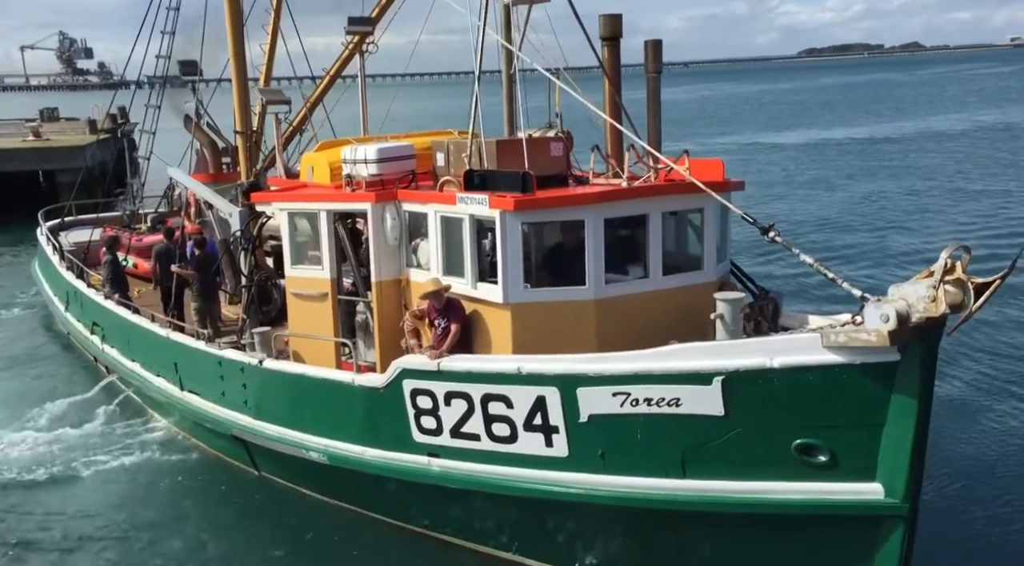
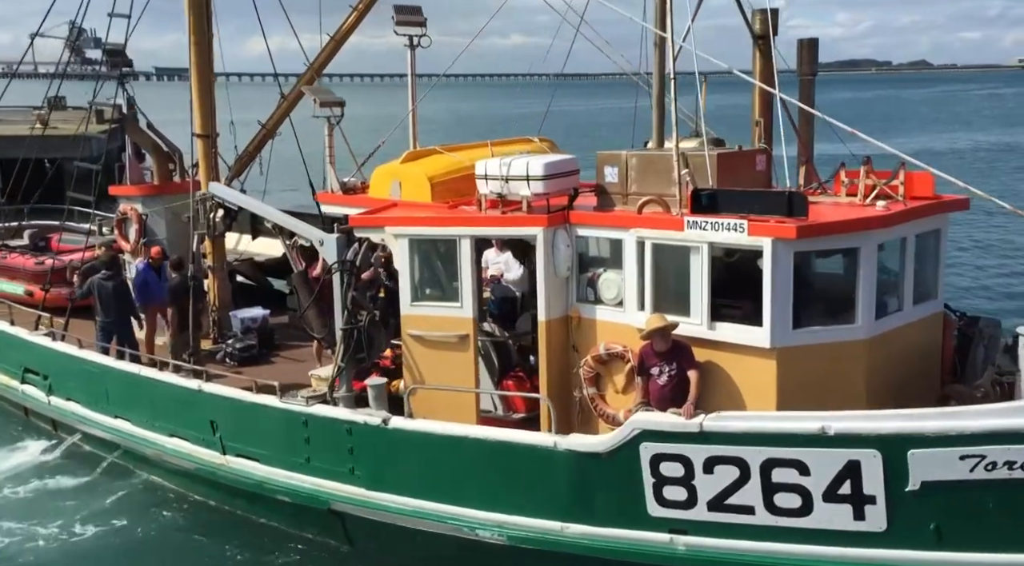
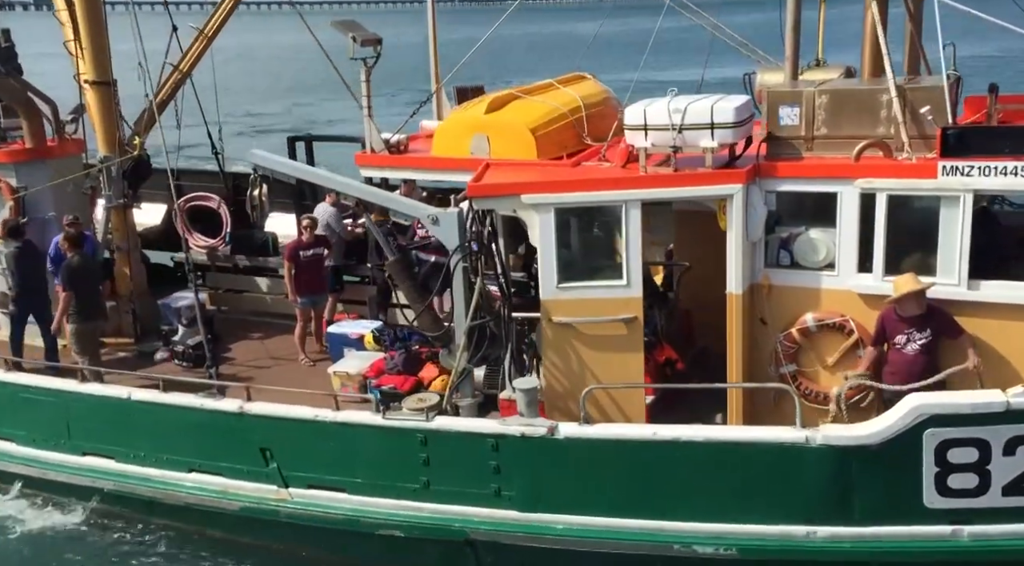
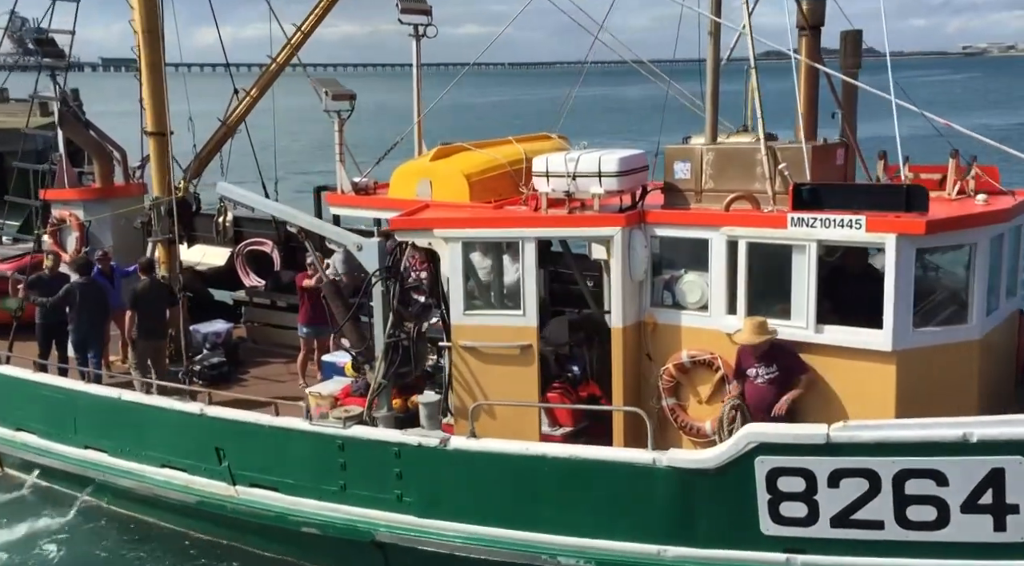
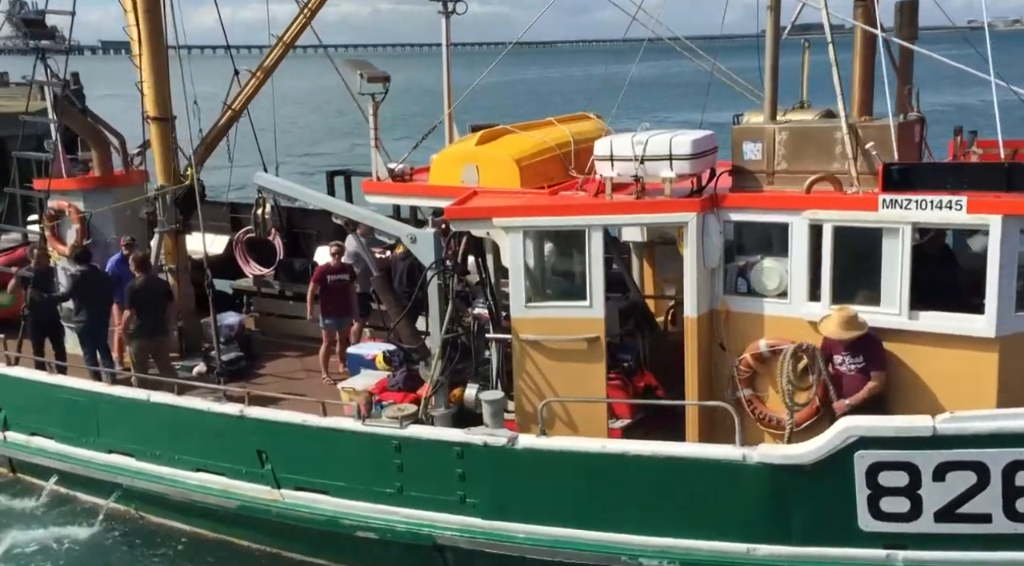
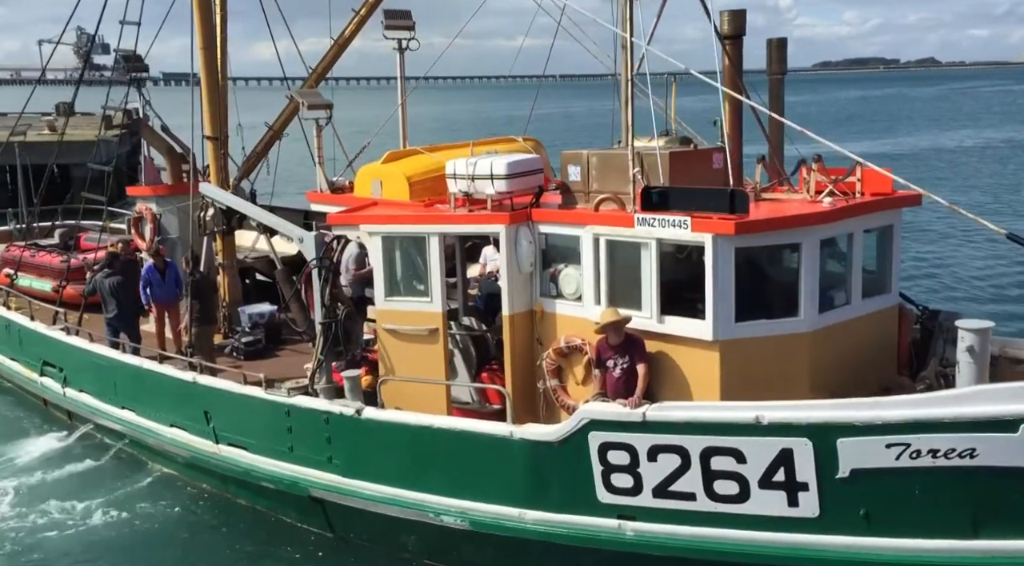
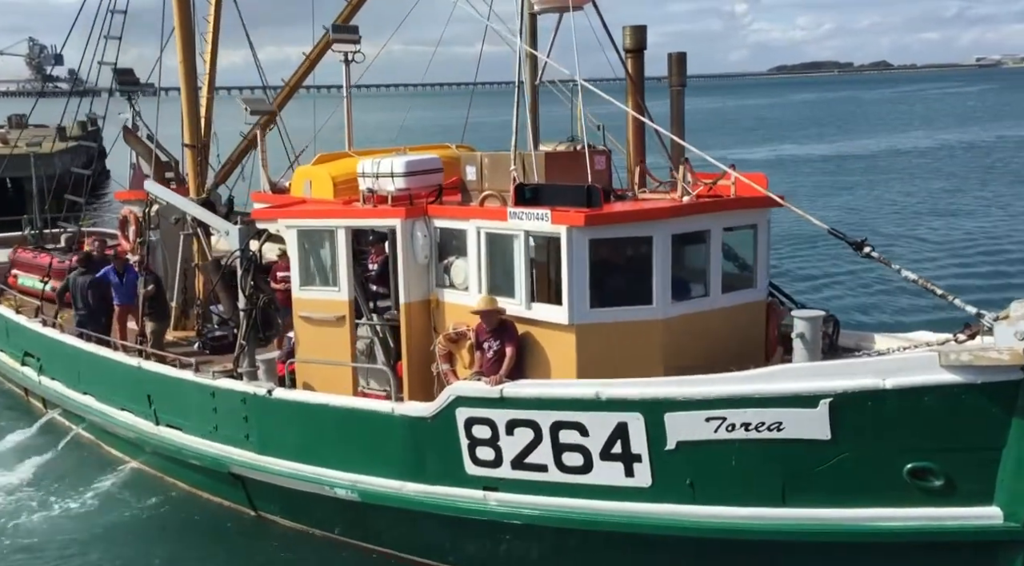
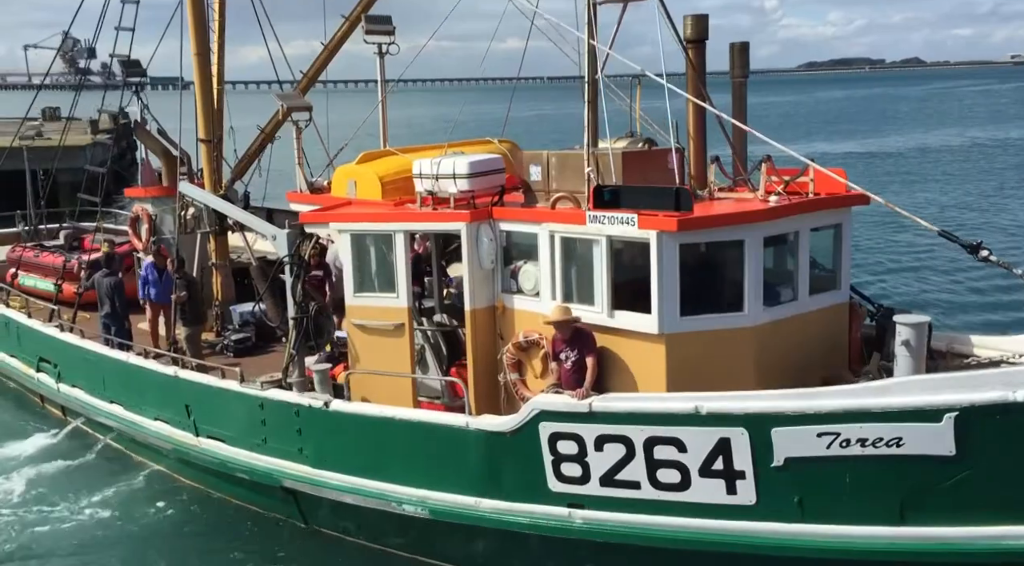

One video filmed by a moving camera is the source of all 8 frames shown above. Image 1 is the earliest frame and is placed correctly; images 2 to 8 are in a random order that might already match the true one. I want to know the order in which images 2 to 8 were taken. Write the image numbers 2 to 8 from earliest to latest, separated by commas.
7, 8, 6, 2, 4, 5, 3
